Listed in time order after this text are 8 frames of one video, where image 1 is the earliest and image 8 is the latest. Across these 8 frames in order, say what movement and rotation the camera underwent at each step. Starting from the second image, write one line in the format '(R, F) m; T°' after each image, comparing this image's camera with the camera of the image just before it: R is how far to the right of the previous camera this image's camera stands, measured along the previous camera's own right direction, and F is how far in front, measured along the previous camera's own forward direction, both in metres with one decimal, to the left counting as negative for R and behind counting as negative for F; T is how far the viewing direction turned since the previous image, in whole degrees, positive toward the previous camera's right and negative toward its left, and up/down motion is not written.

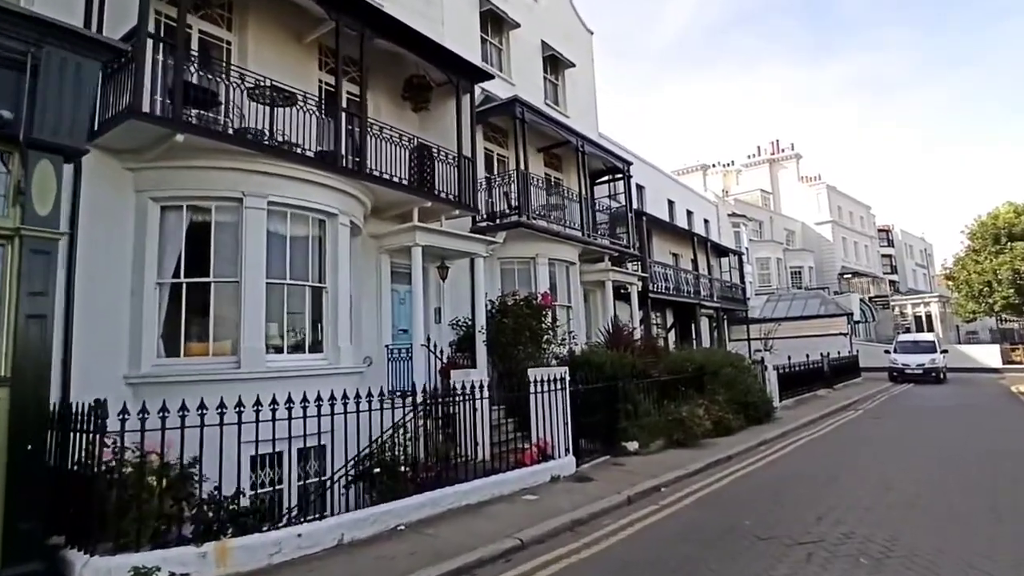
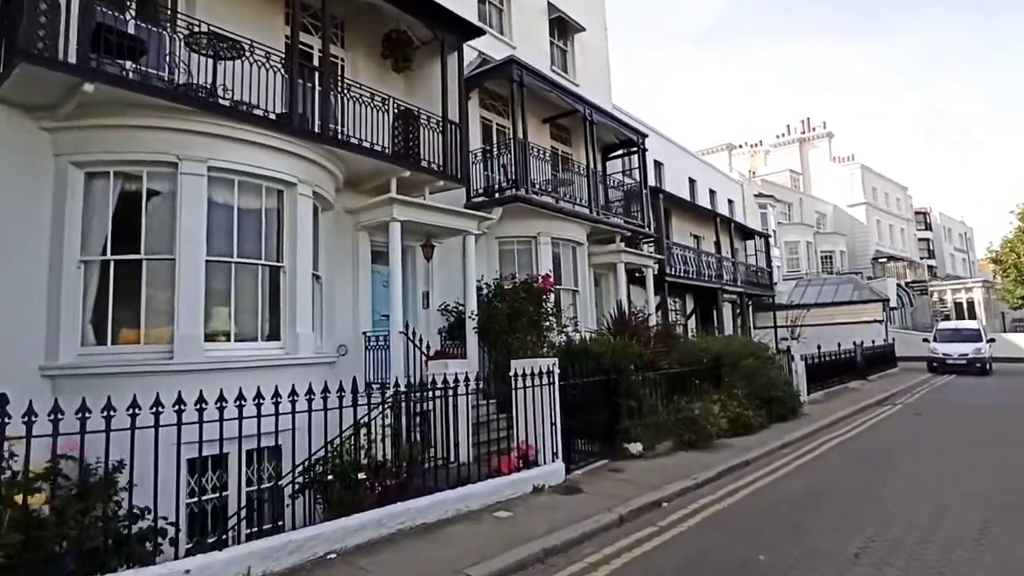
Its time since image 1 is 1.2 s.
(+0.6, +1.3) m; -2°
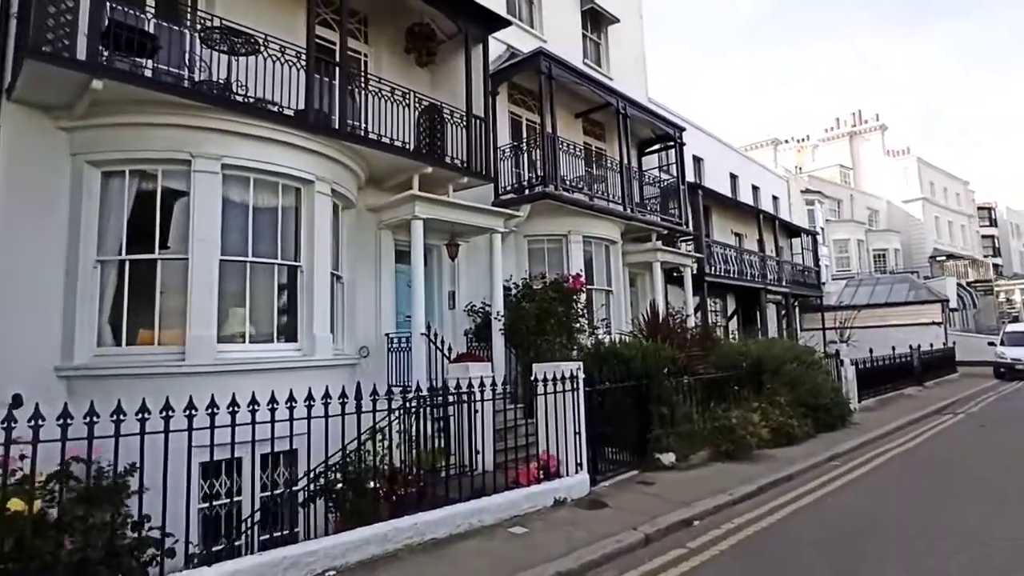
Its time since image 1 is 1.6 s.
(+0.2, +0.4) m; -4°
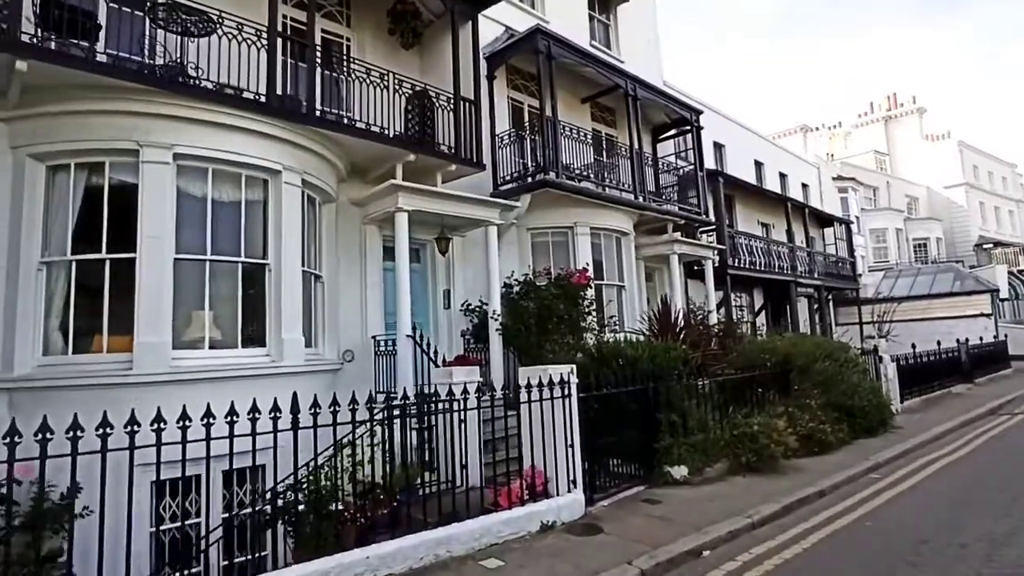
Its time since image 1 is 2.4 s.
(+0.5, +0.9) m; -3°
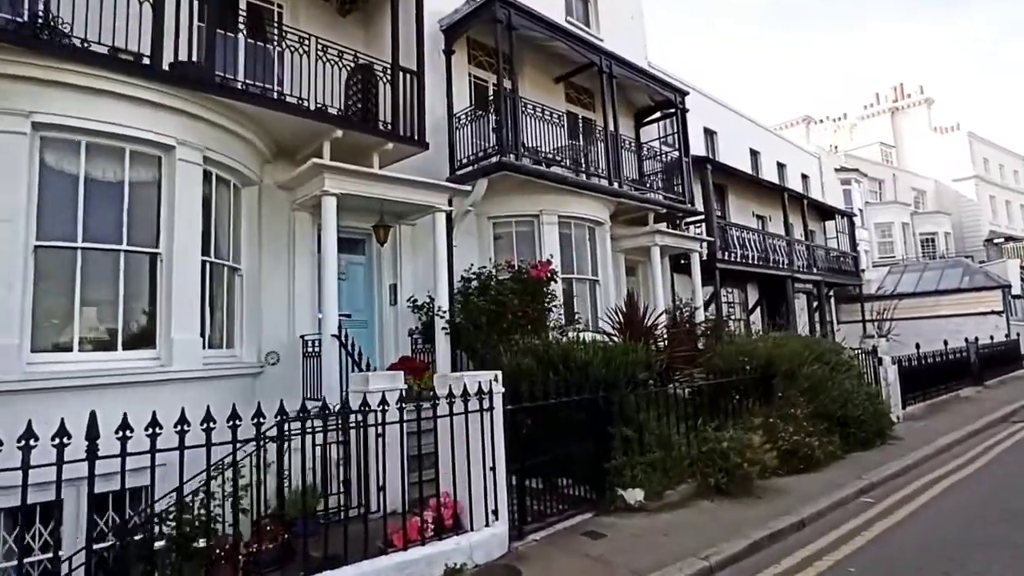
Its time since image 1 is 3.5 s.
(+0.9, +1.1) m; -1°
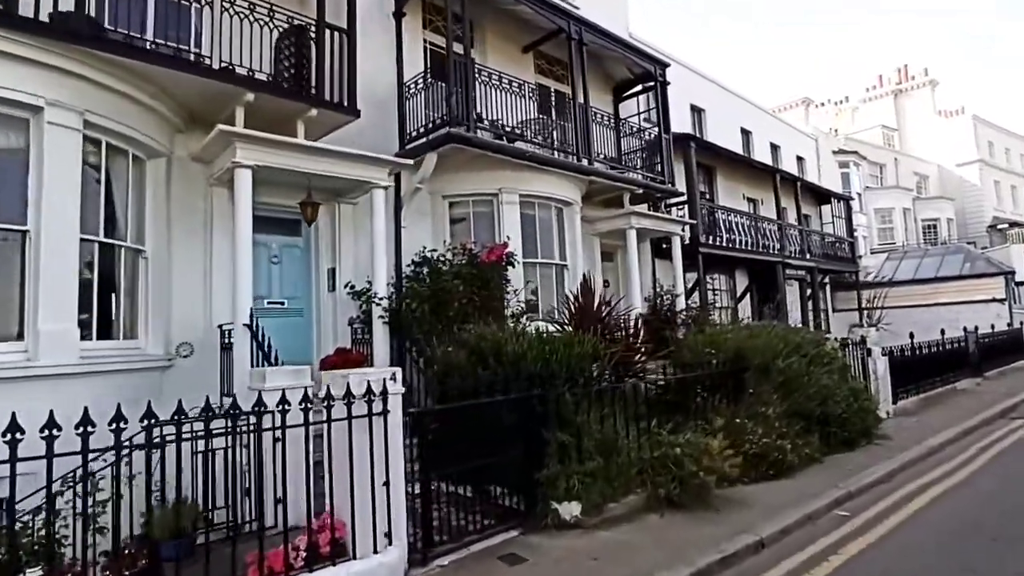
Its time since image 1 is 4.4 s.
(+0.8, +0.9) m; 0°
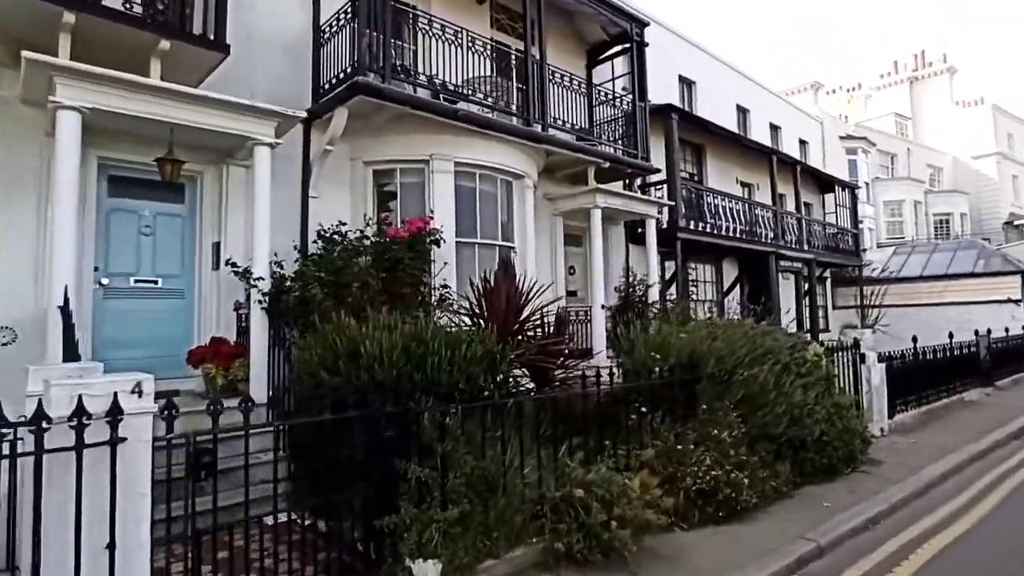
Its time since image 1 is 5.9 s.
(+1.1, +1.5) m; -1°
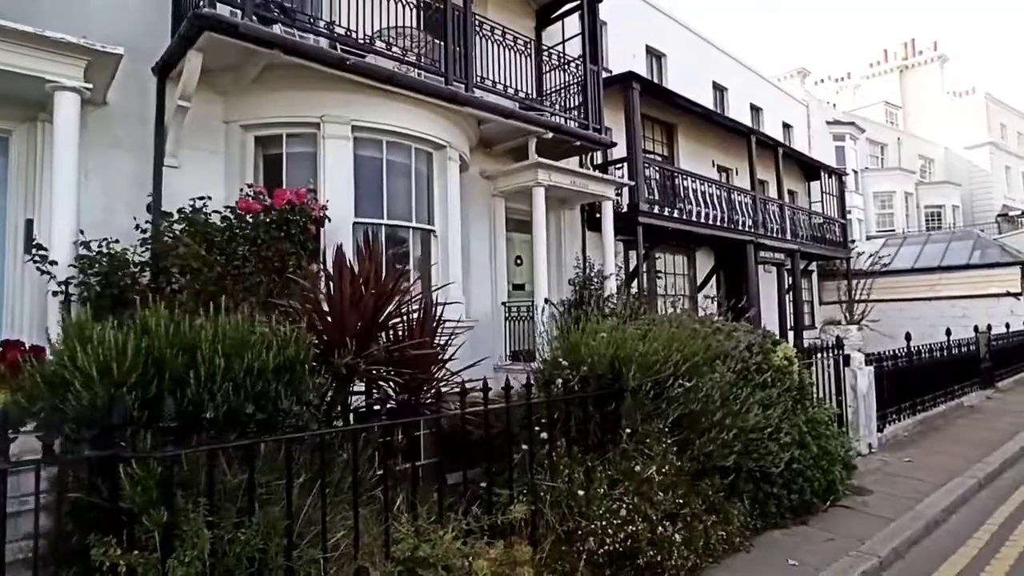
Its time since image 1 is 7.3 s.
(+1.0, +1.5) m; +1°
